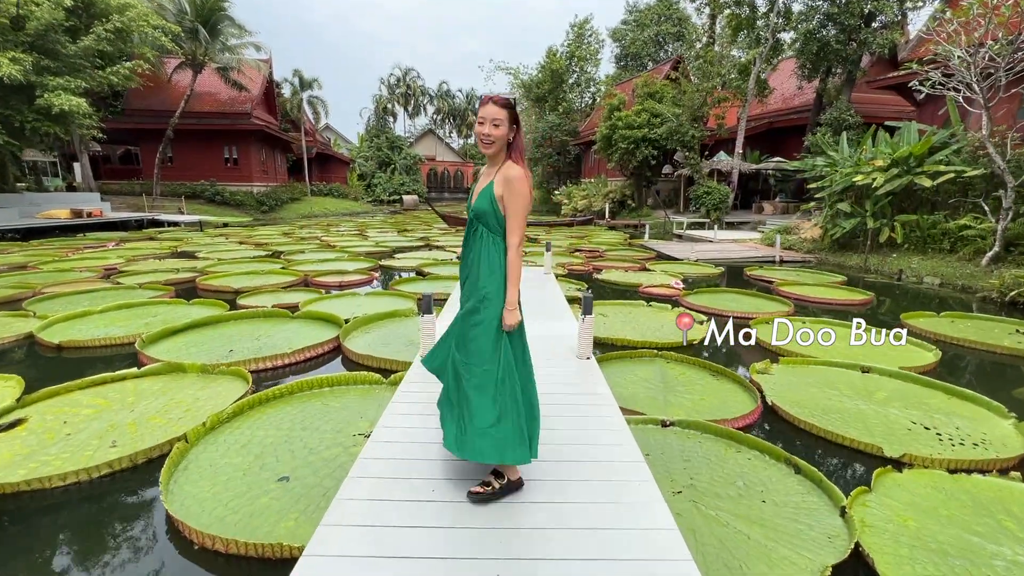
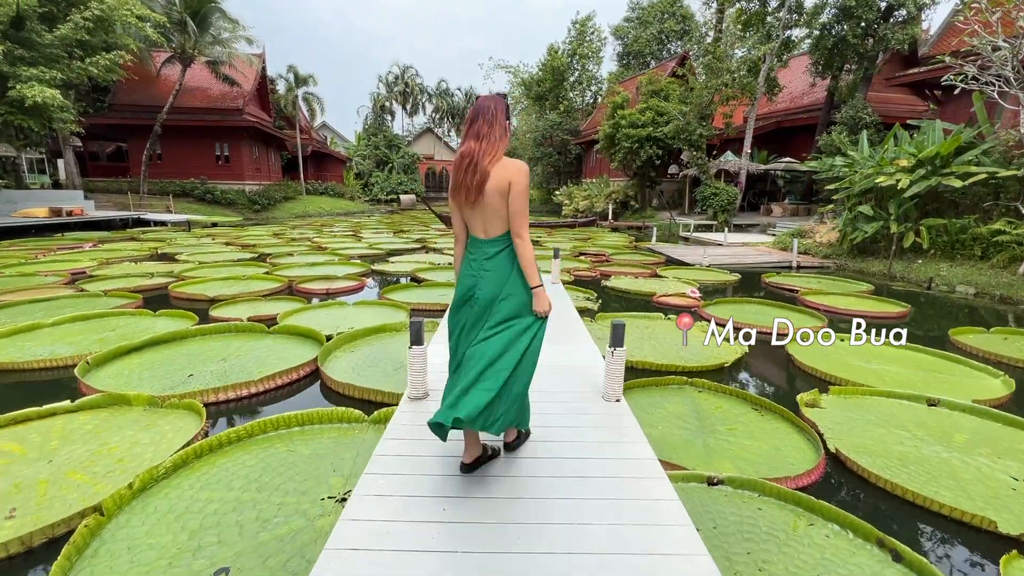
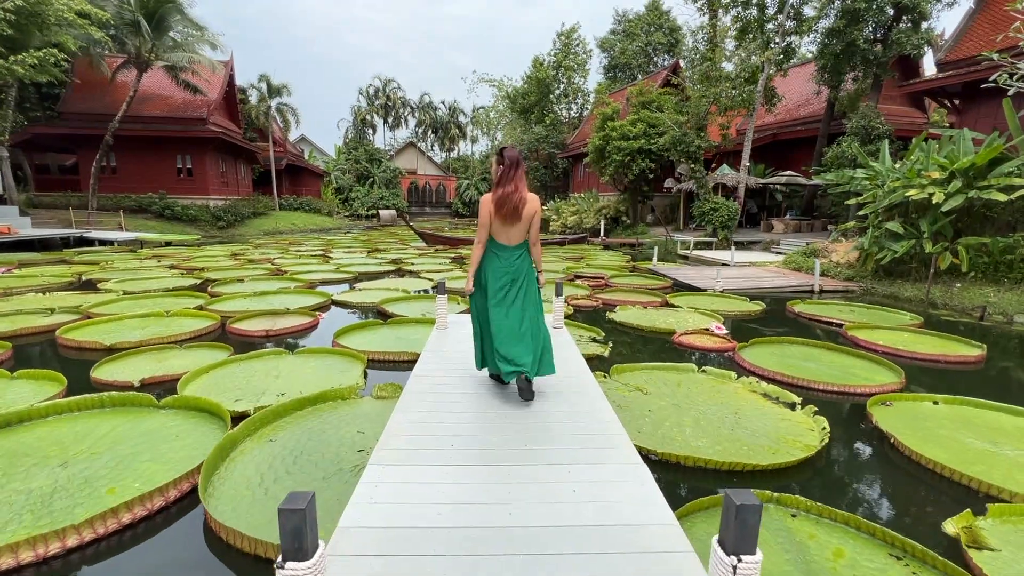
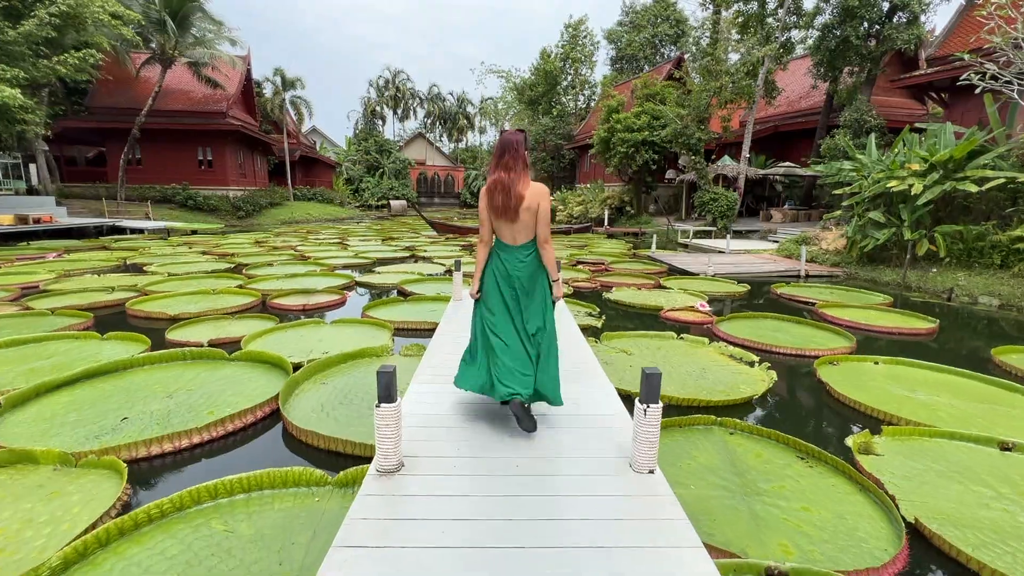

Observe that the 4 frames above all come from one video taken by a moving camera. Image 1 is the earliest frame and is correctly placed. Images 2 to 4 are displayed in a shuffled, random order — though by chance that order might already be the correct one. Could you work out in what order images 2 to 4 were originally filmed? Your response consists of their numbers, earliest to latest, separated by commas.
2, 4, 3
